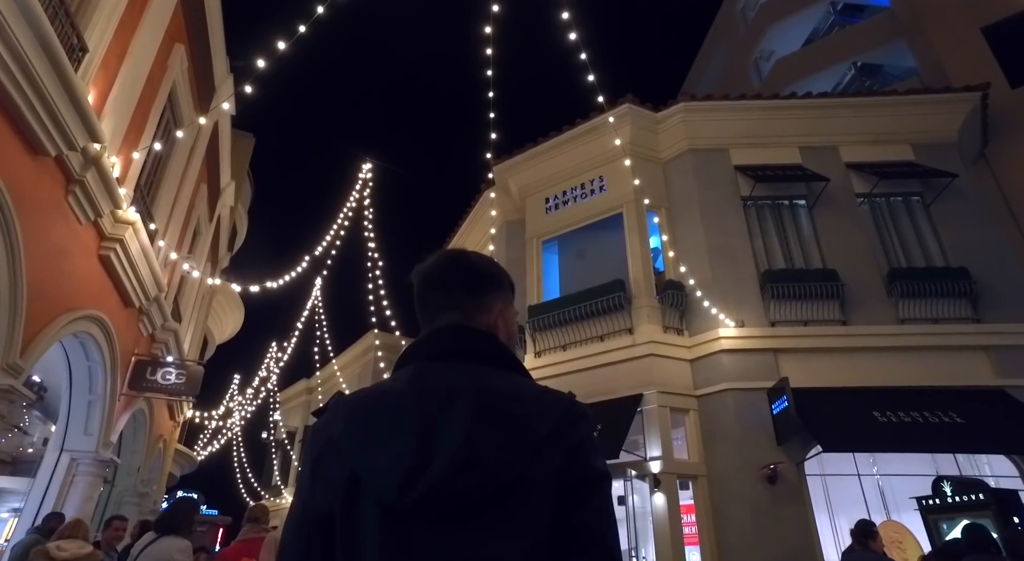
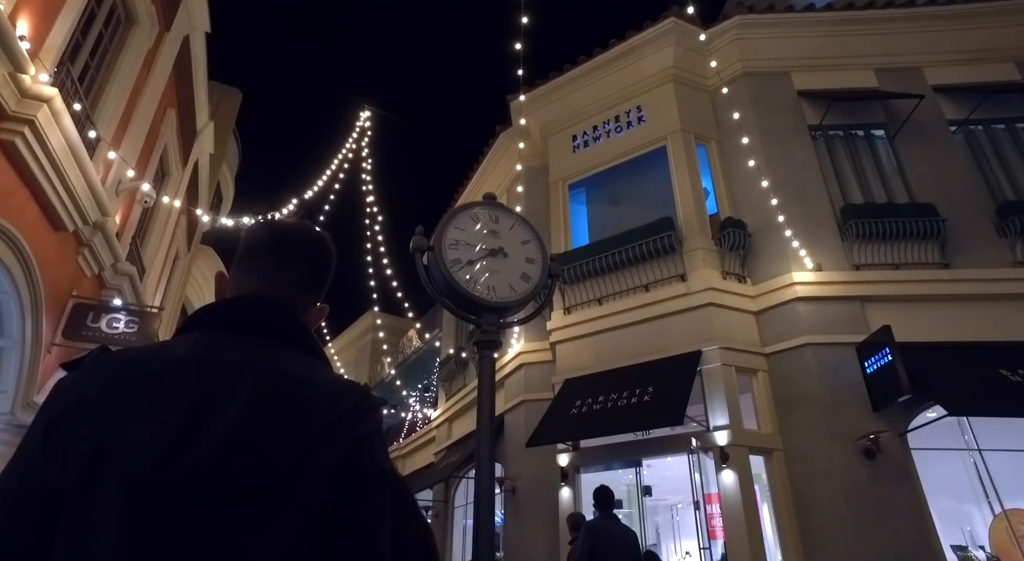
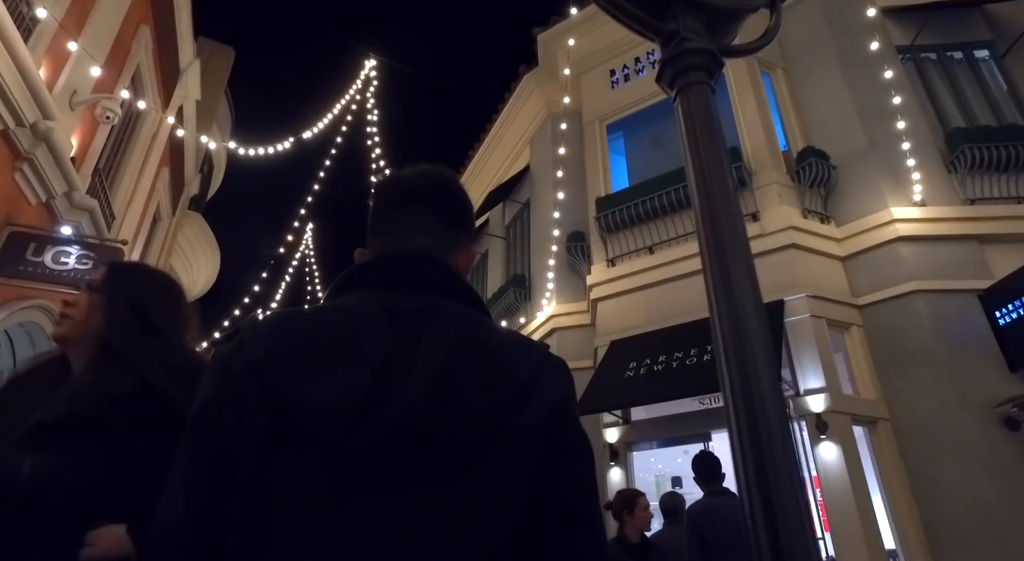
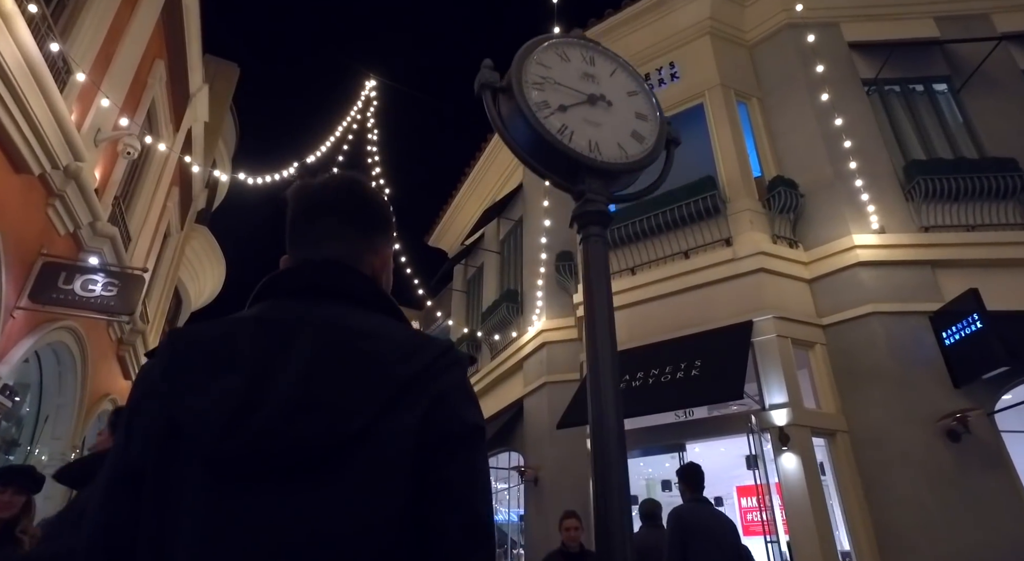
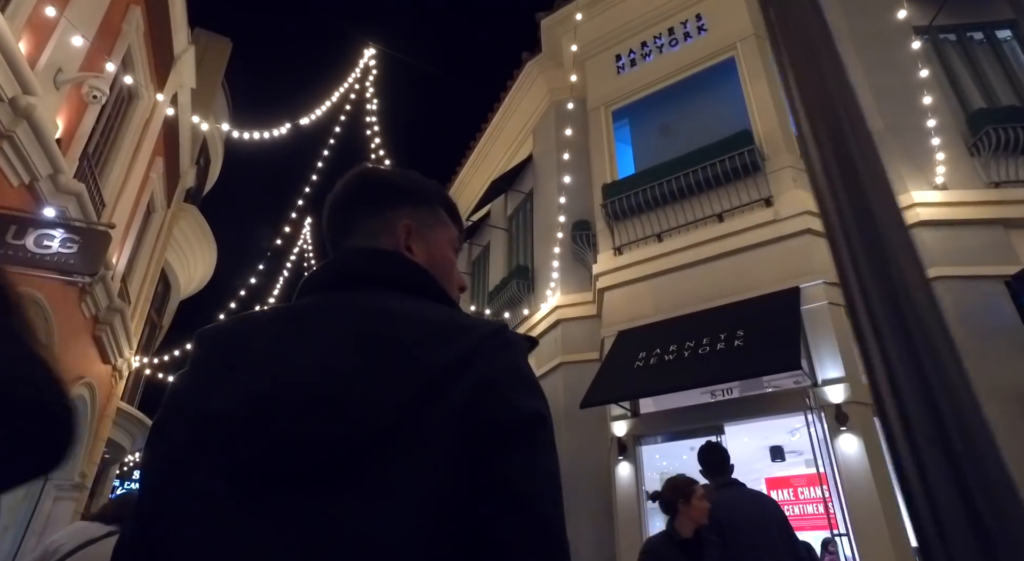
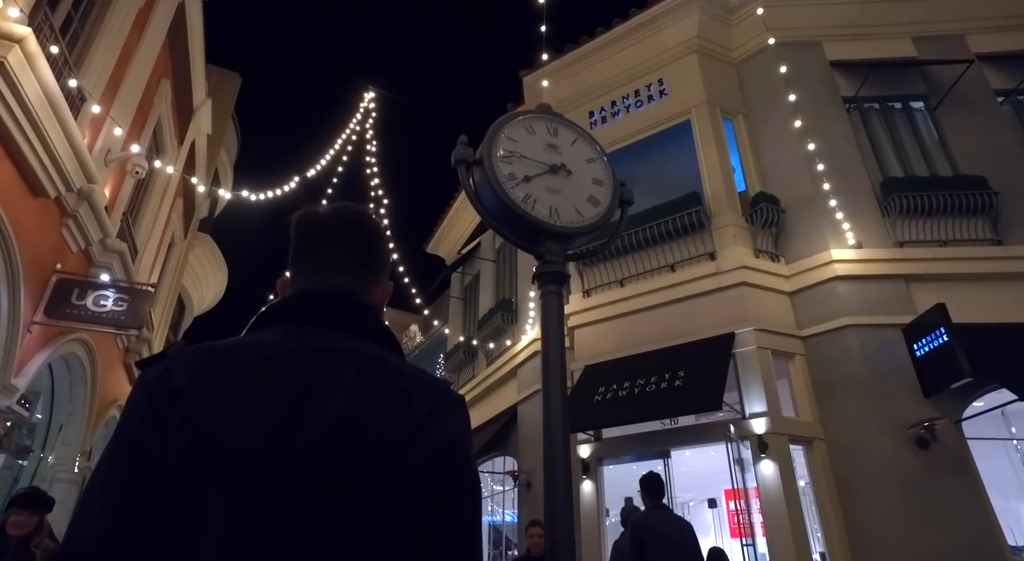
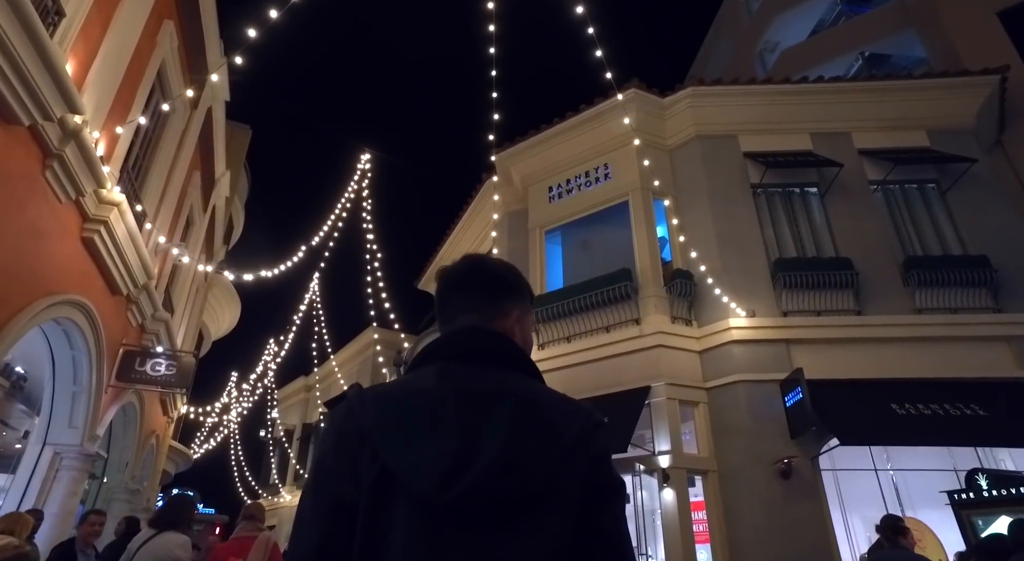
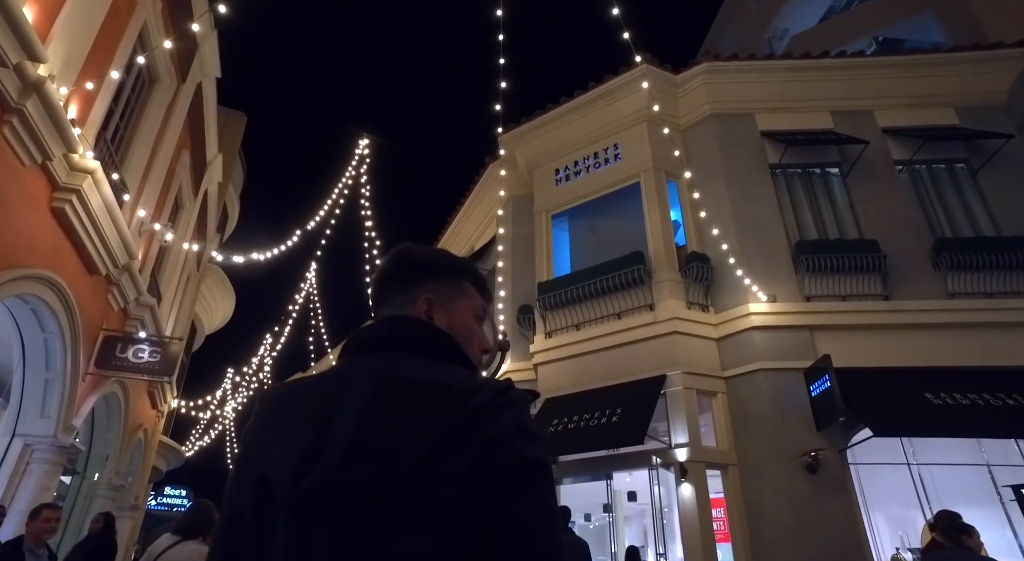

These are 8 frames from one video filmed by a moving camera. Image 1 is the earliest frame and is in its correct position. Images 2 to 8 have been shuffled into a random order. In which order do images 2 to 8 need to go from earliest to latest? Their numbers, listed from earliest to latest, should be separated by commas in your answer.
7, 8, 2, 6, 4, 3, 5
